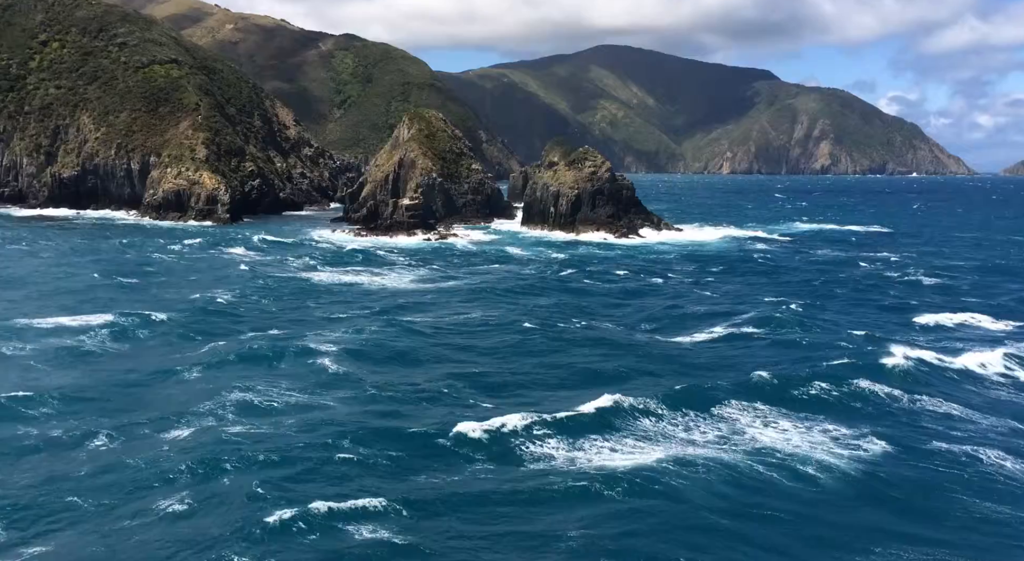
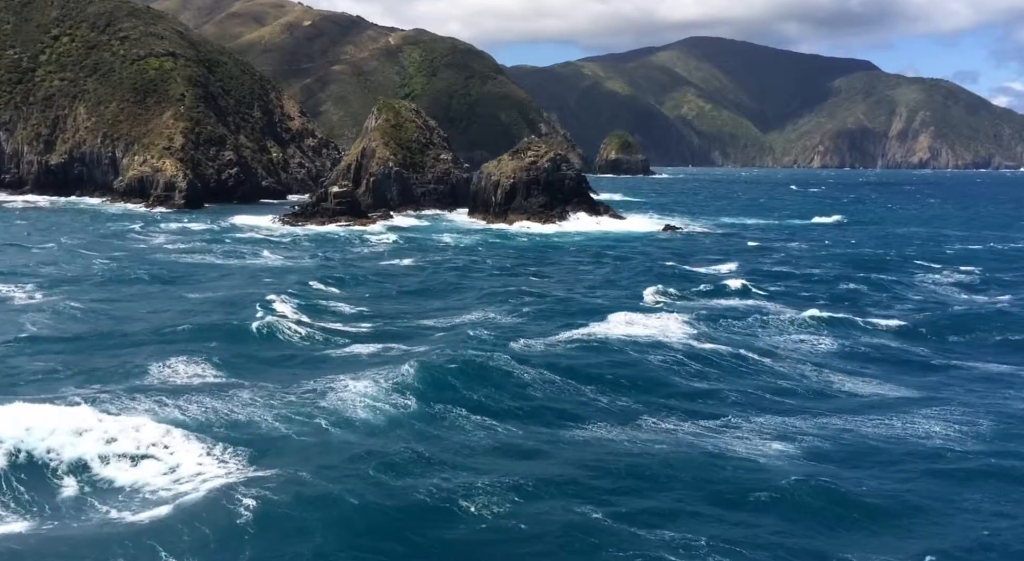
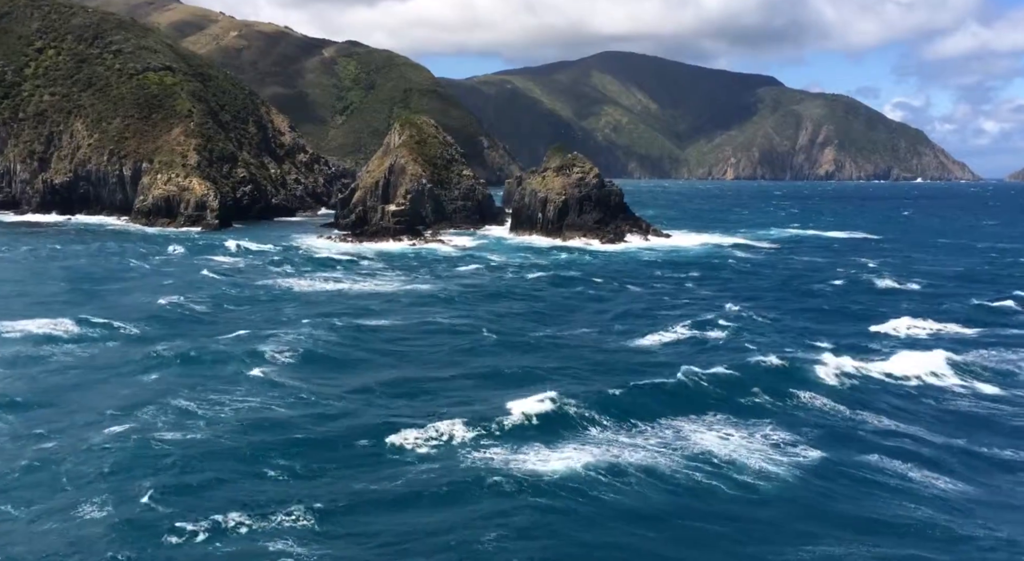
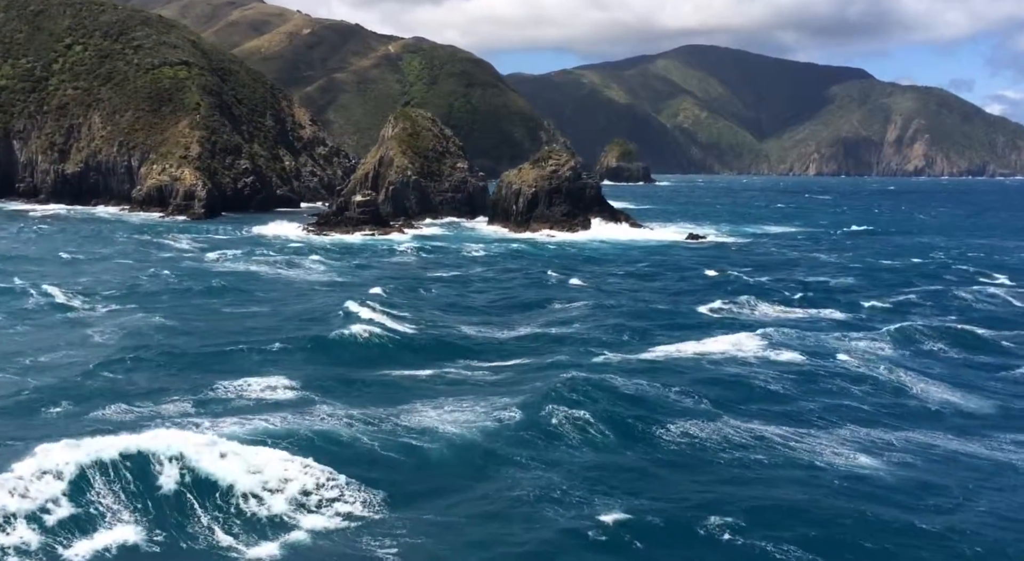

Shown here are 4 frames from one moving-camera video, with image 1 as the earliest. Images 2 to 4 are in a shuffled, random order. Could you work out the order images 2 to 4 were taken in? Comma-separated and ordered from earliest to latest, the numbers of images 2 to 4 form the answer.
3, 4, 2
